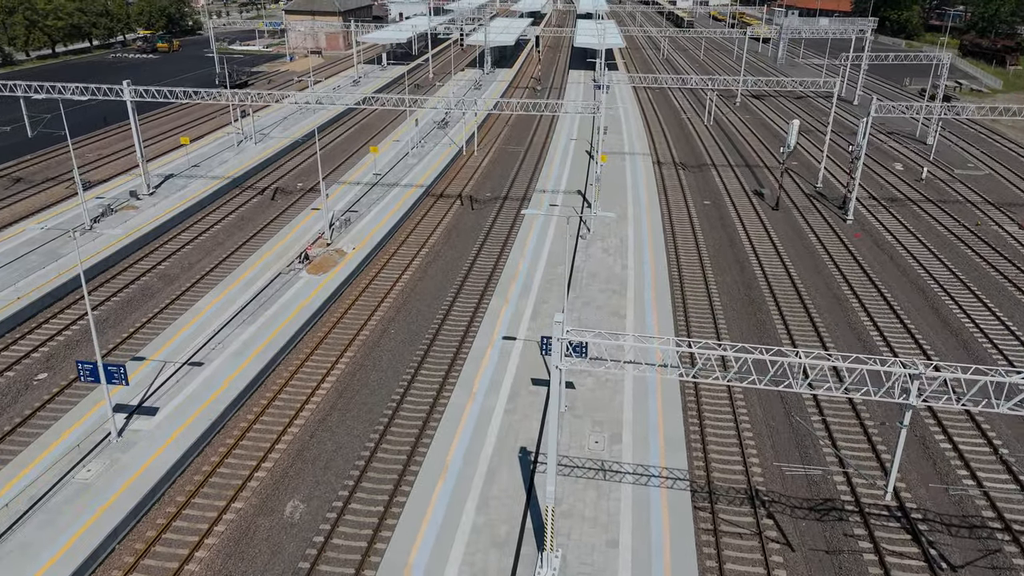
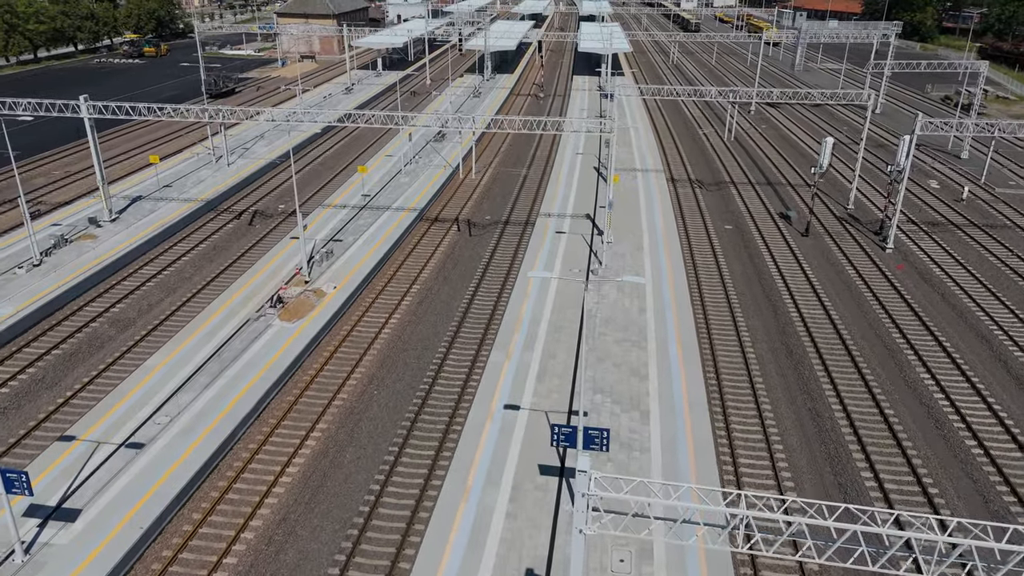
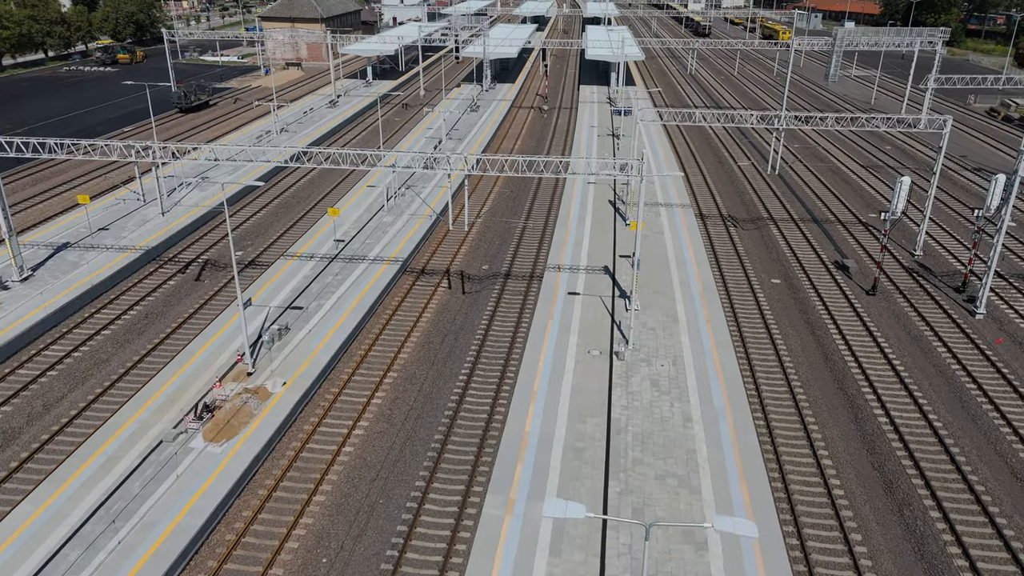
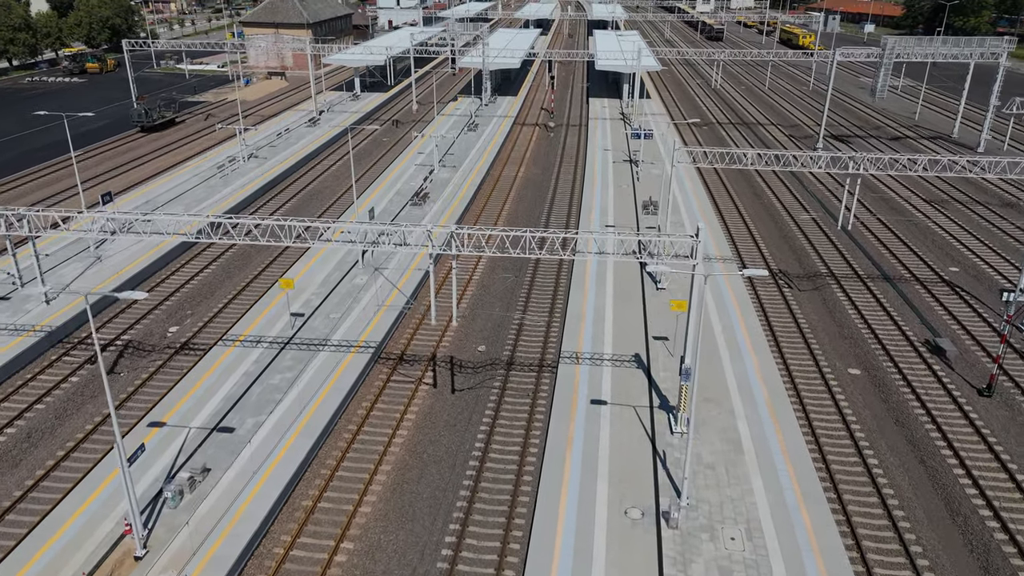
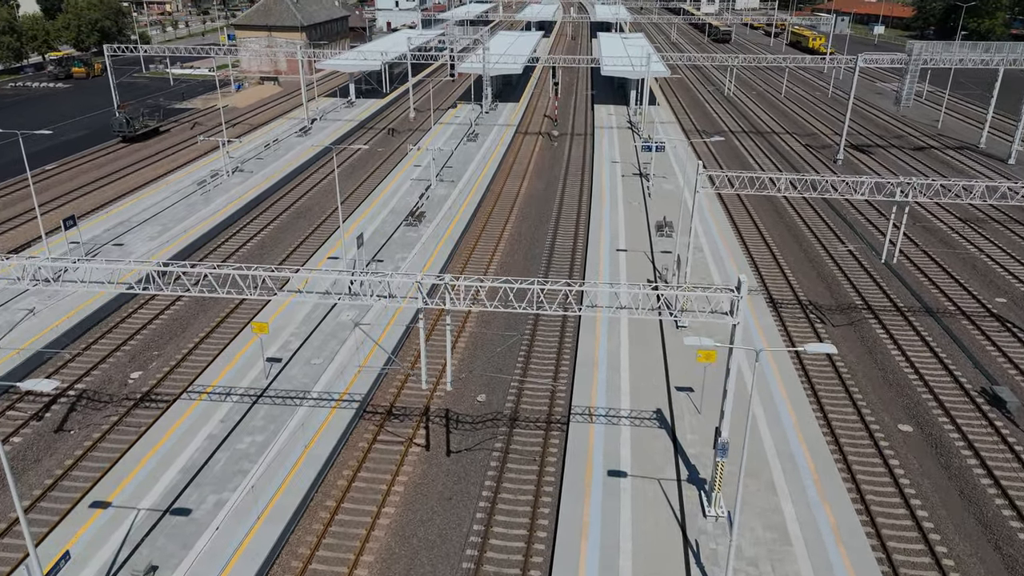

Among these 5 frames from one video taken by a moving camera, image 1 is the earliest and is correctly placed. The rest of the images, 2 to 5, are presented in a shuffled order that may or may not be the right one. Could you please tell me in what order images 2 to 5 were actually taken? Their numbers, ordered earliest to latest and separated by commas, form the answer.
2, 3, 4, 5
